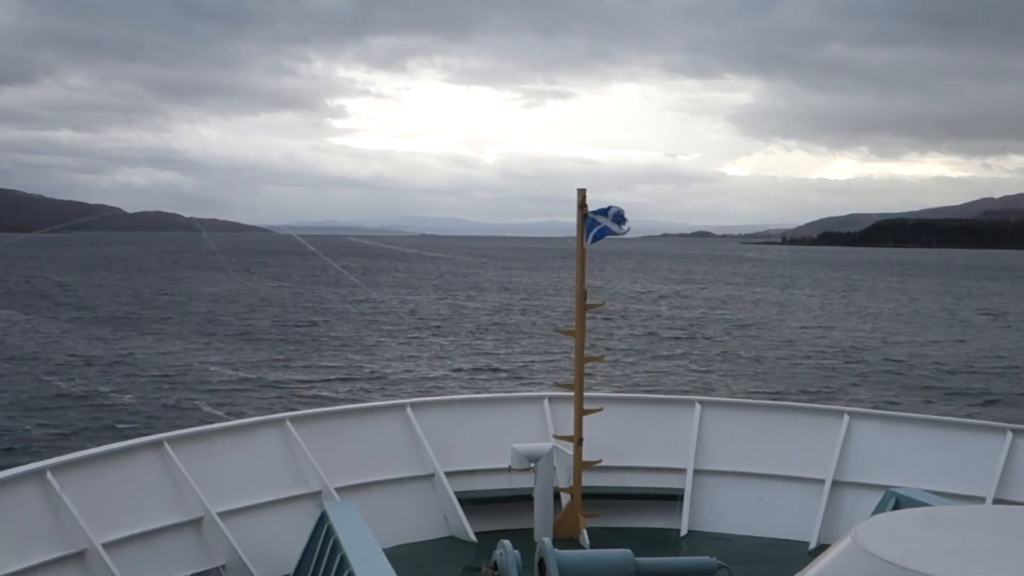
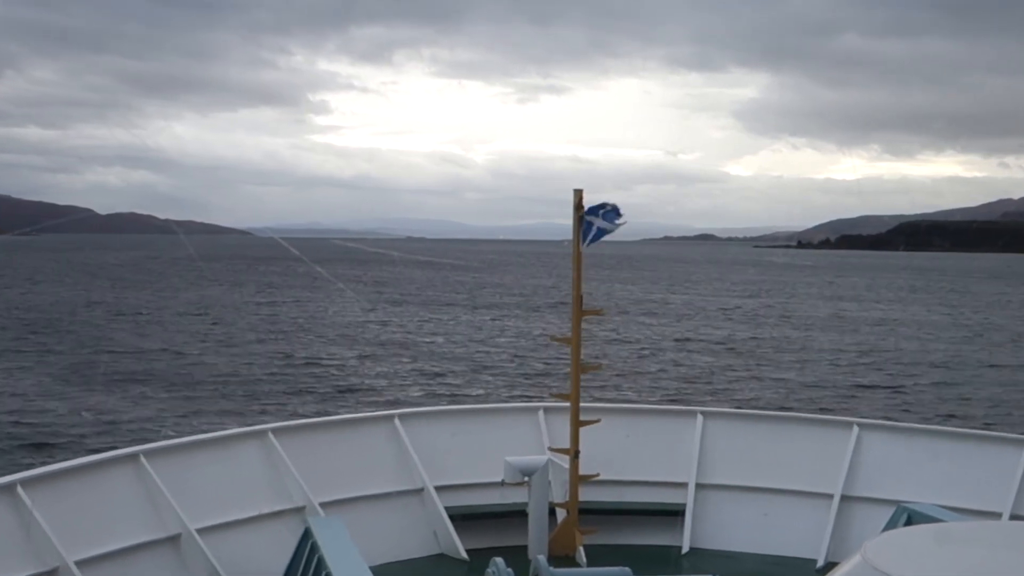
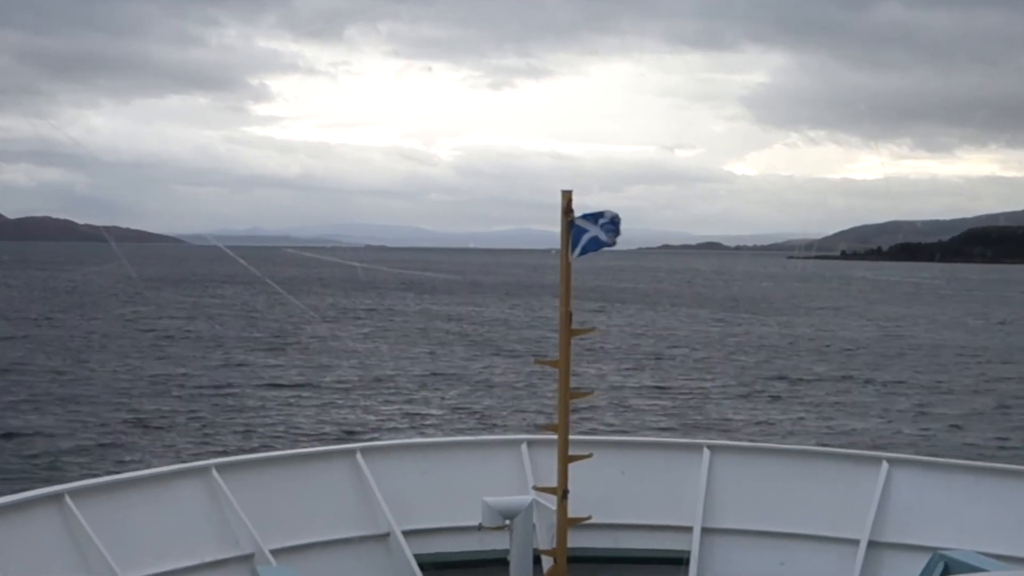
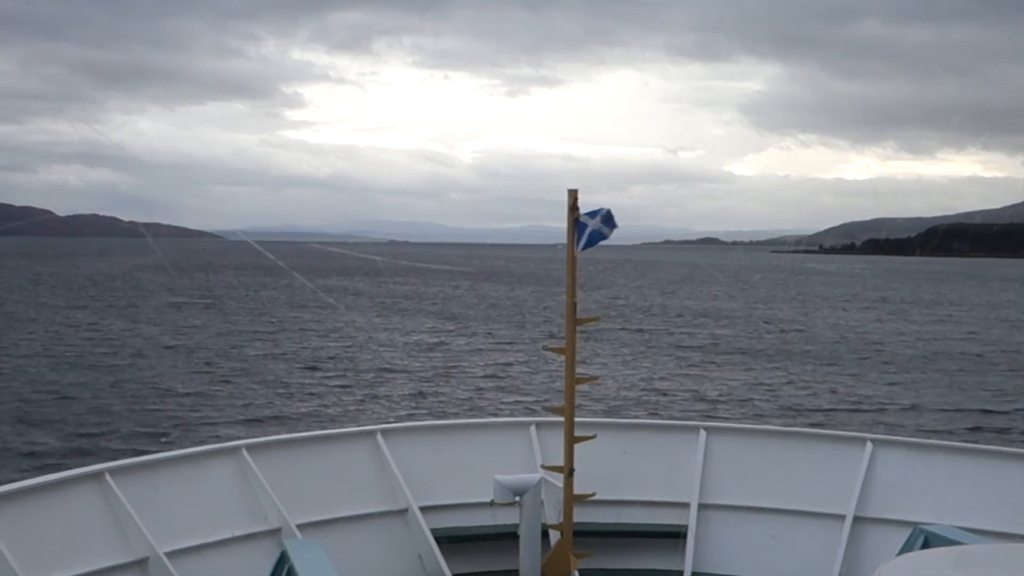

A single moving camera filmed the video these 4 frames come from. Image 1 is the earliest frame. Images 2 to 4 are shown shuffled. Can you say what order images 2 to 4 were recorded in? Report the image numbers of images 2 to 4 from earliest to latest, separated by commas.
2, 4, 3
